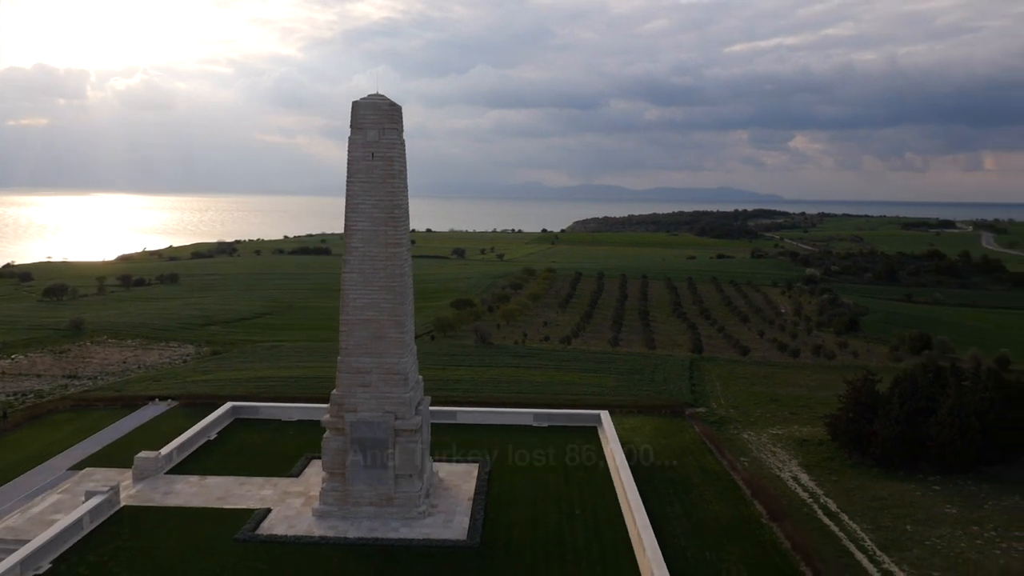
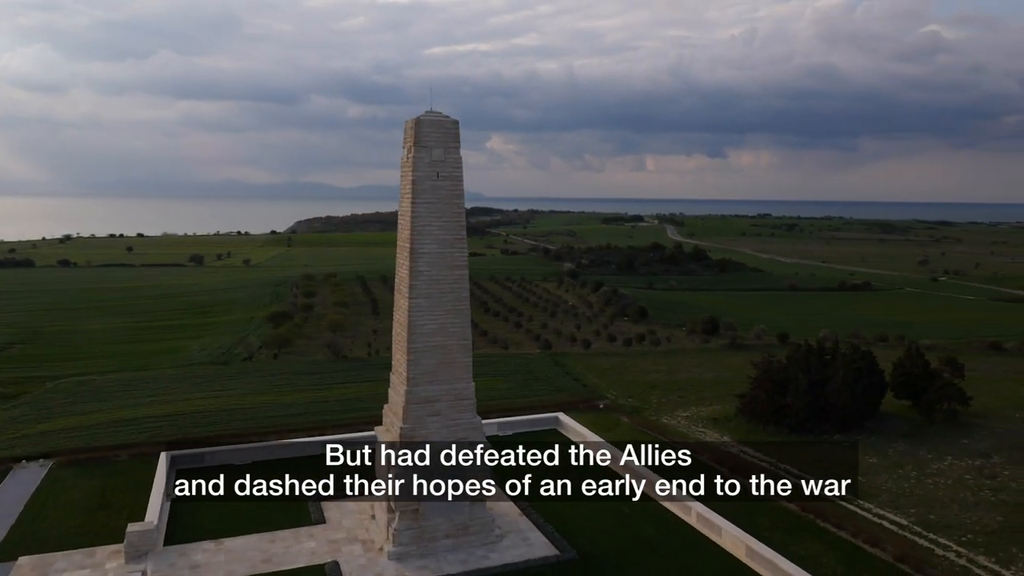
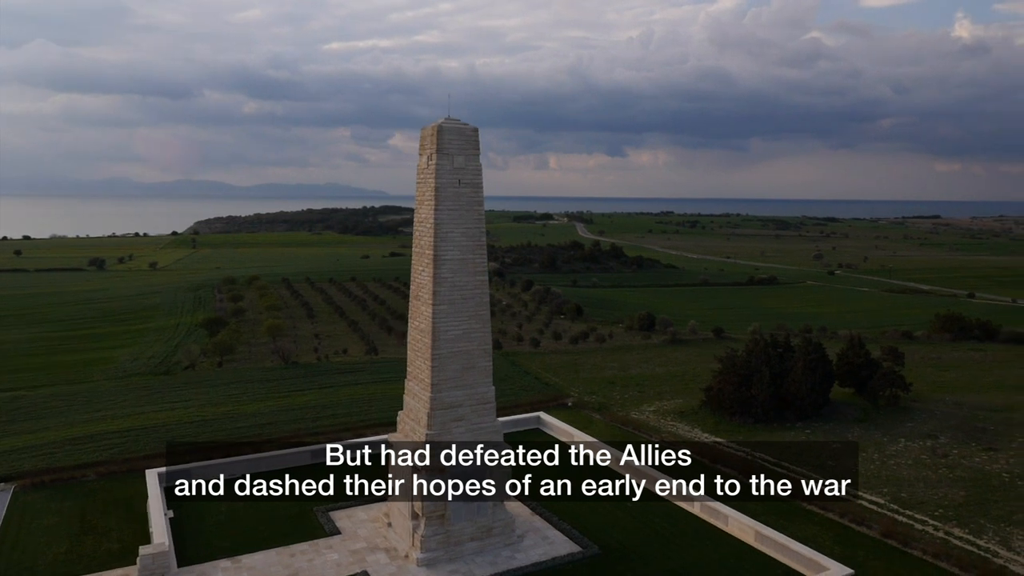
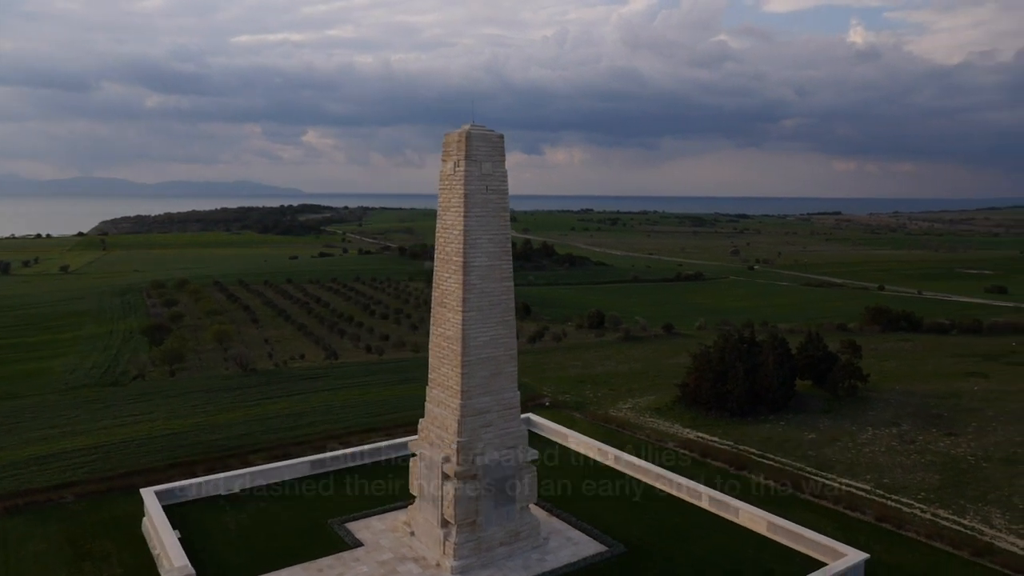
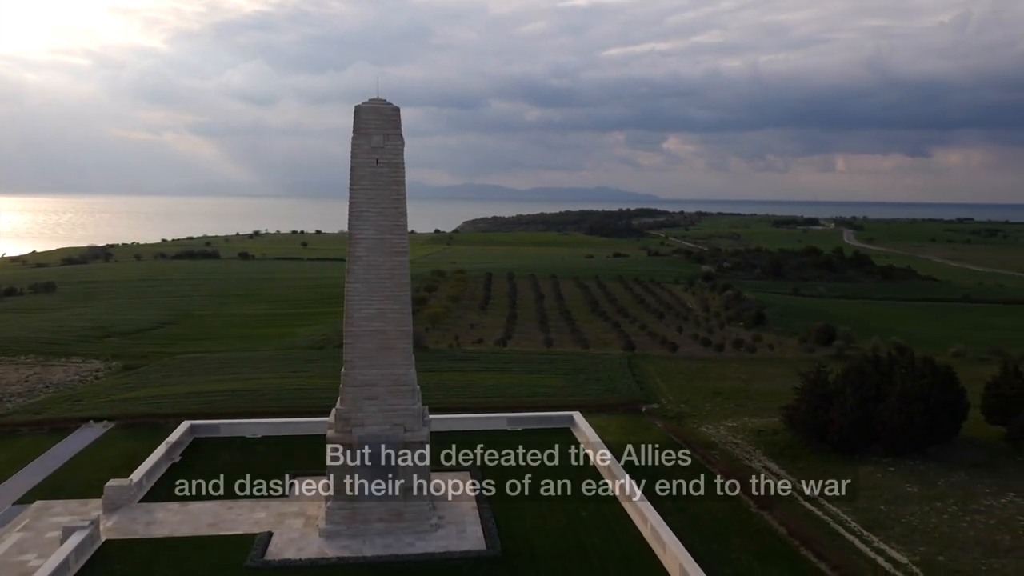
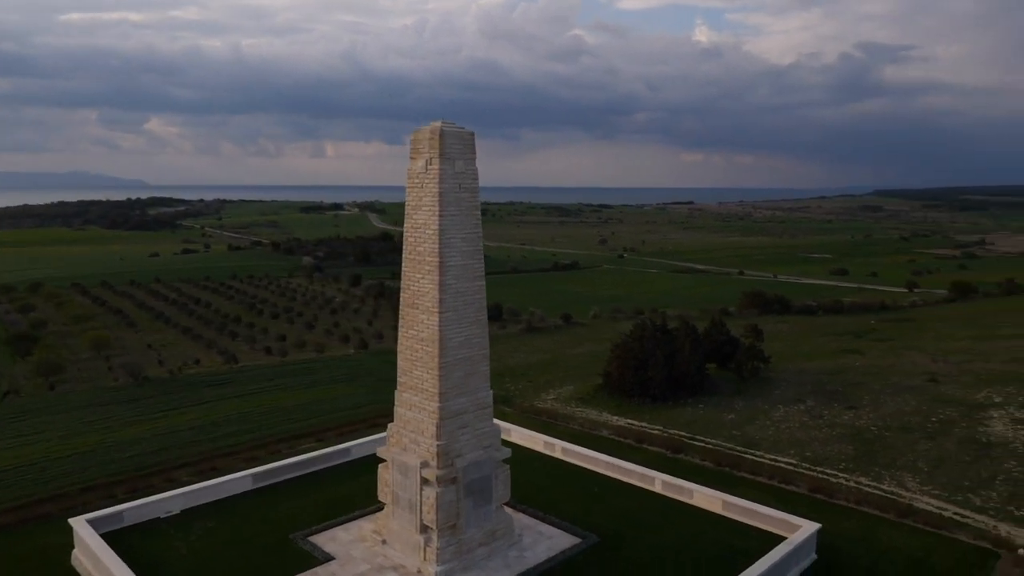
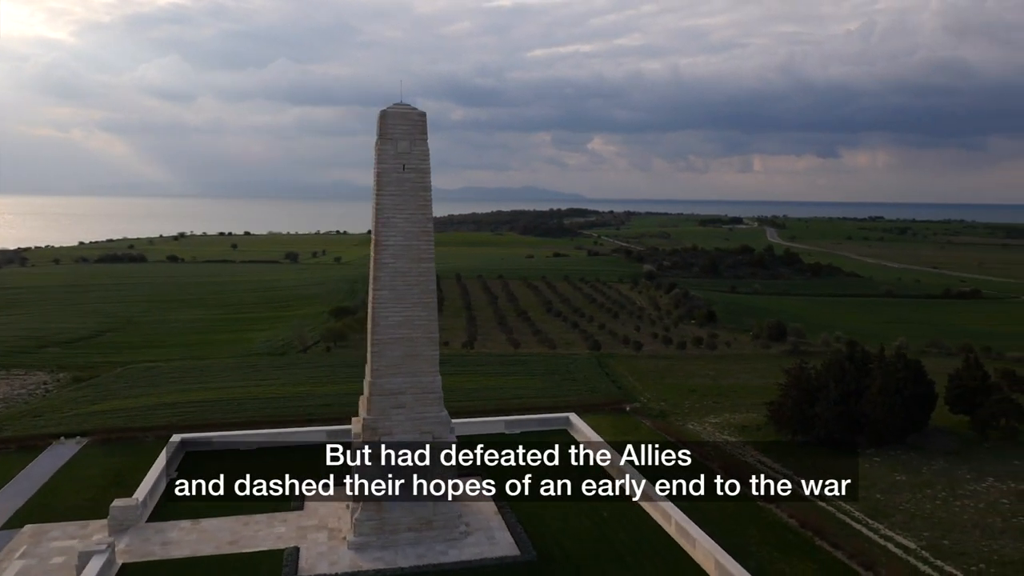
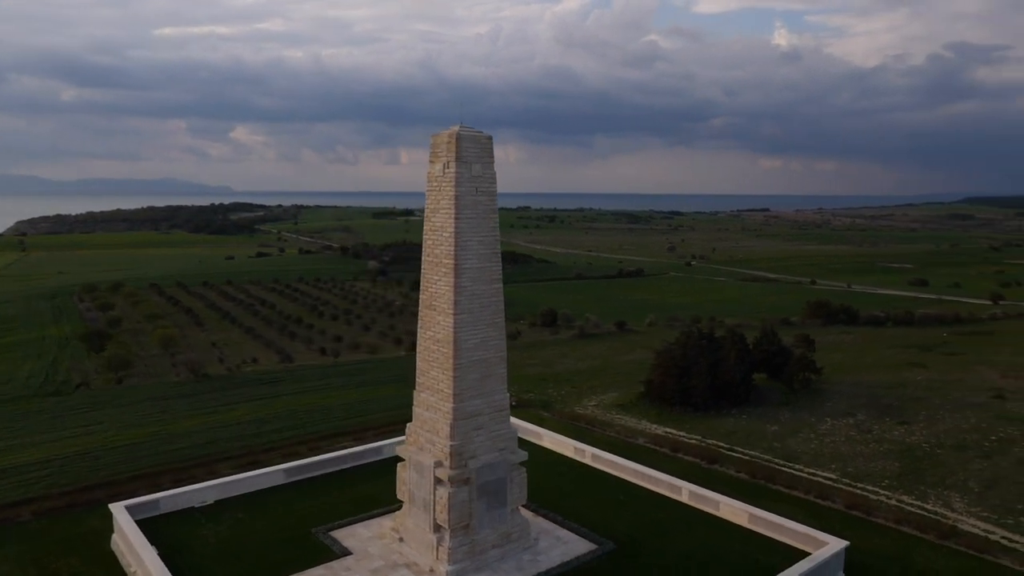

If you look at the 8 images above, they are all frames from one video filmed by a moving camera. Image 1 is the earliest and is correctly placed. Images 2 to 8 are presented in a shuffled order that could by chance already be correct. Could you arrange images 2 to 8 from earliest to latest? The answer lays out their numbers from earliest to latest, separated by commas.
5, 7, 2, 3, 4, 8, 6
